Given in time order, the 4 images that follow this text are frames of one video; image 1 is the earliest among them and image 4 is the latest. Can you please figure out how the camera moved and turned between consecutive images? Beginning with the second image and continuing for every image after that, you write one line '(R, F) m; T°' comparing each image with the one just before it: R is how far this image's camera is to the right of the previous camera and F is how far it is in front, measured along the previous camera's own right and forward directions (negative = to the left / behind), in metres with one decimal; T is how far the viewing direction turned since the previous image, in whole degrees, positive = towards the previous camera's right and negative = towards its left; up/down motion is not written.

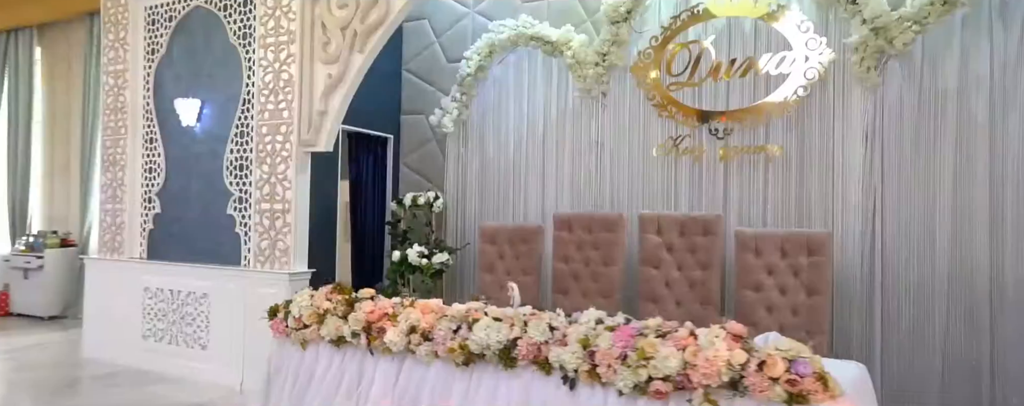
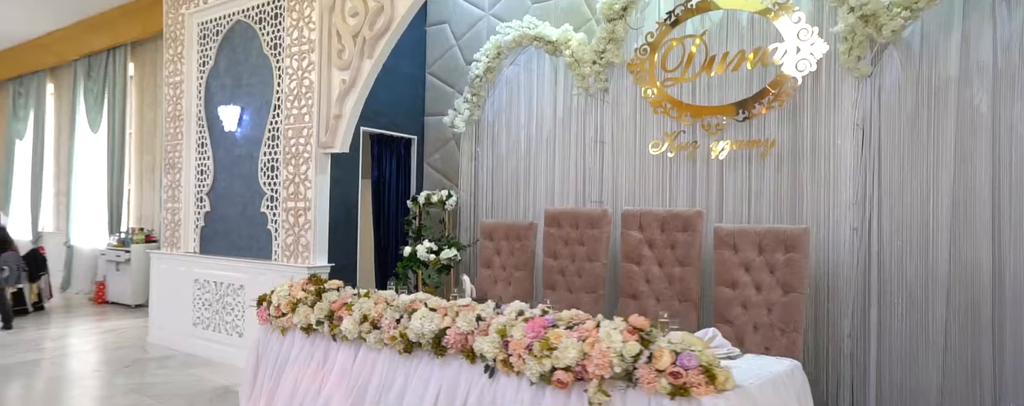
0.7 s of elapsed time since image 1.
(+0.6, -0.1) m; -8°
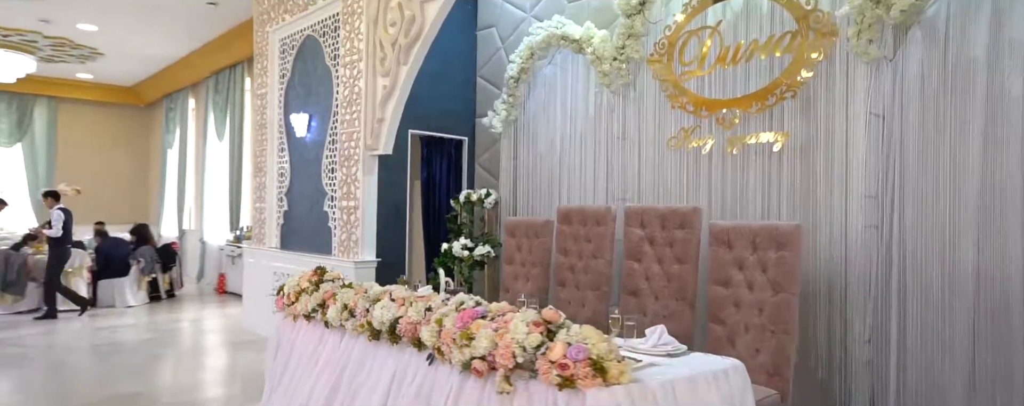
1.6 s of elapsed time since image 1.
(+0.7, 0.0) m; -11°
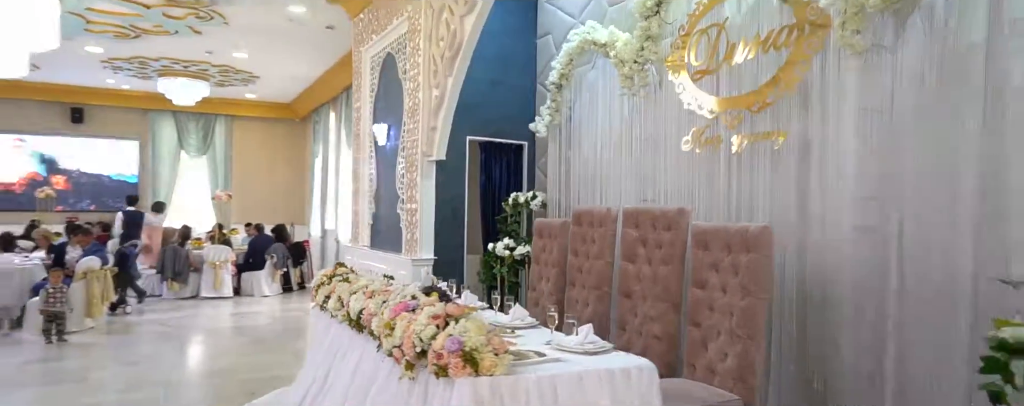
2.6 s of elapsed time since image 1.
(+0.9, -0.1) m; -14°
